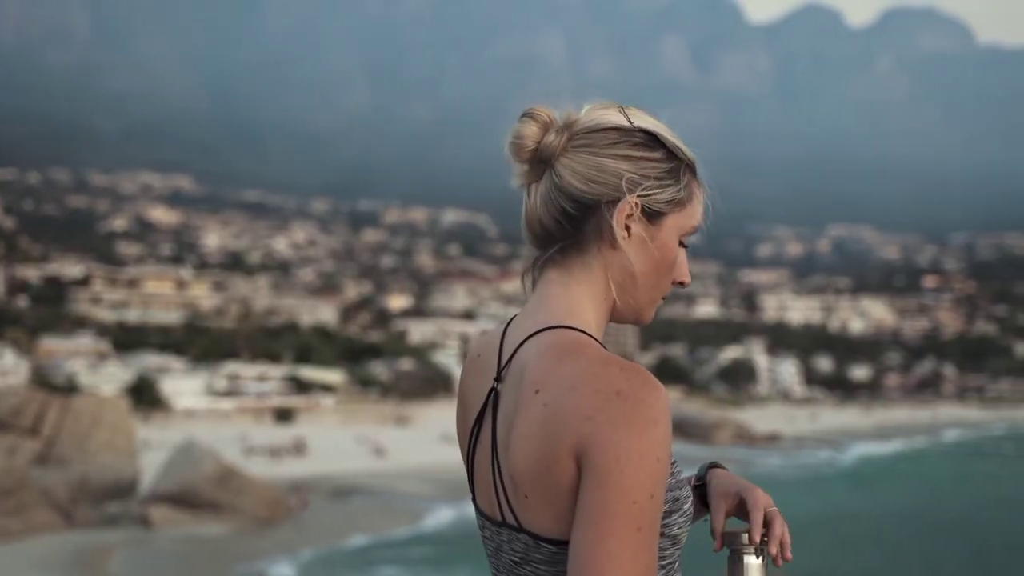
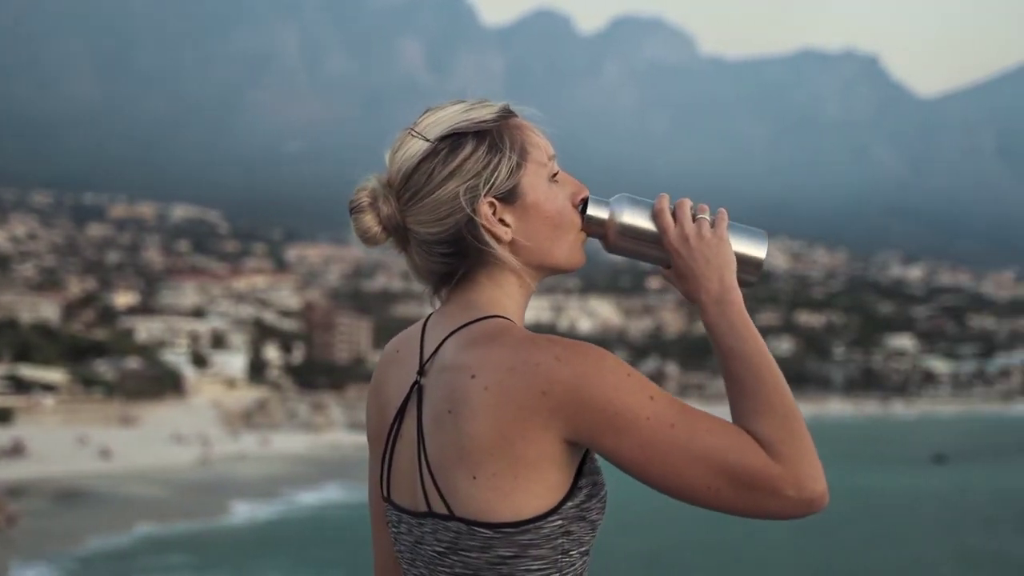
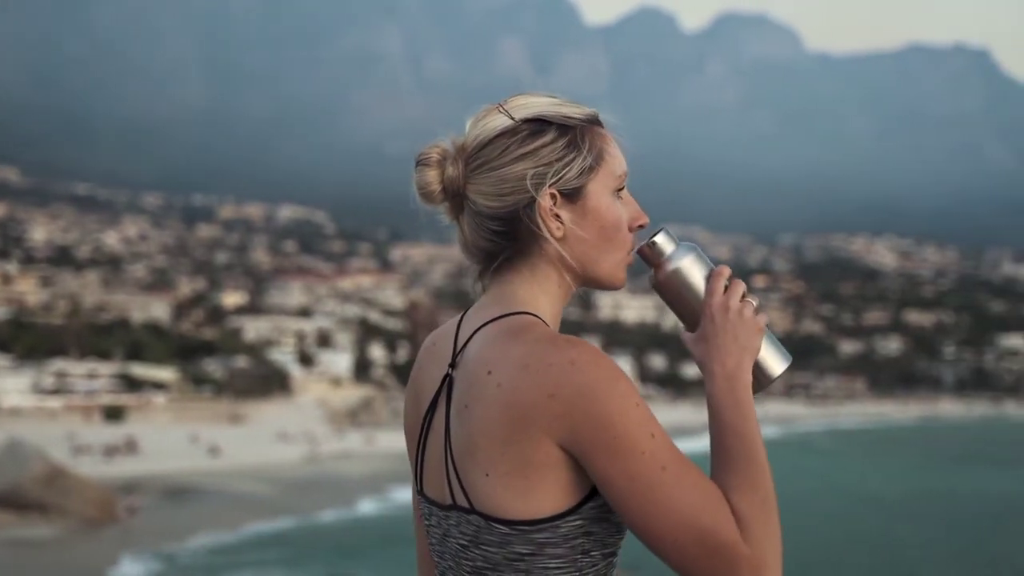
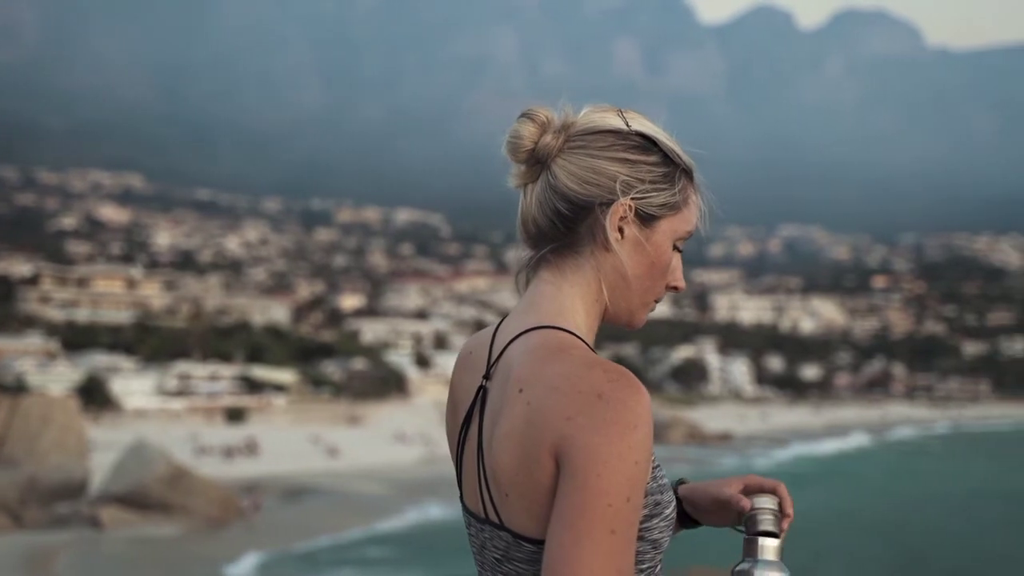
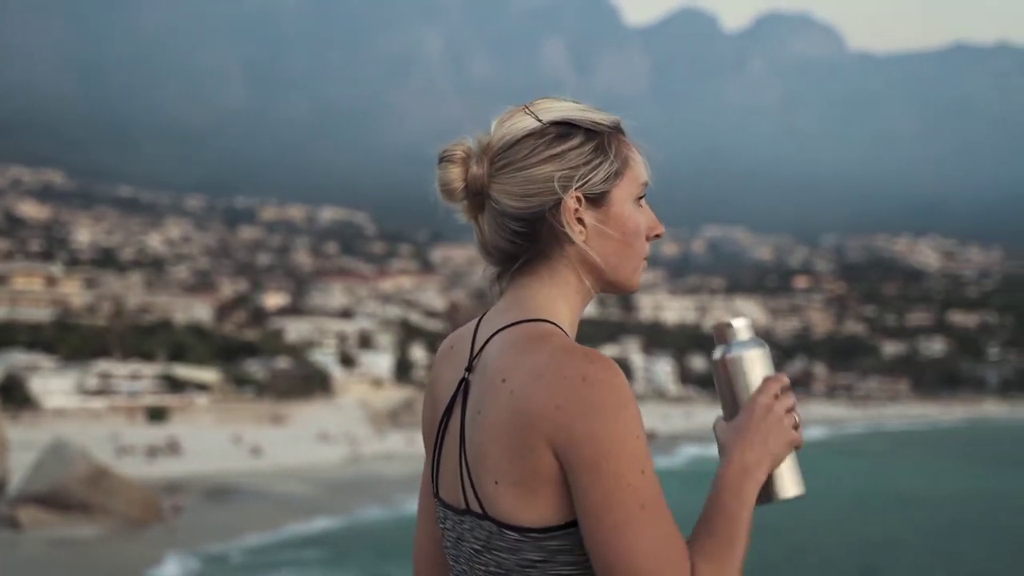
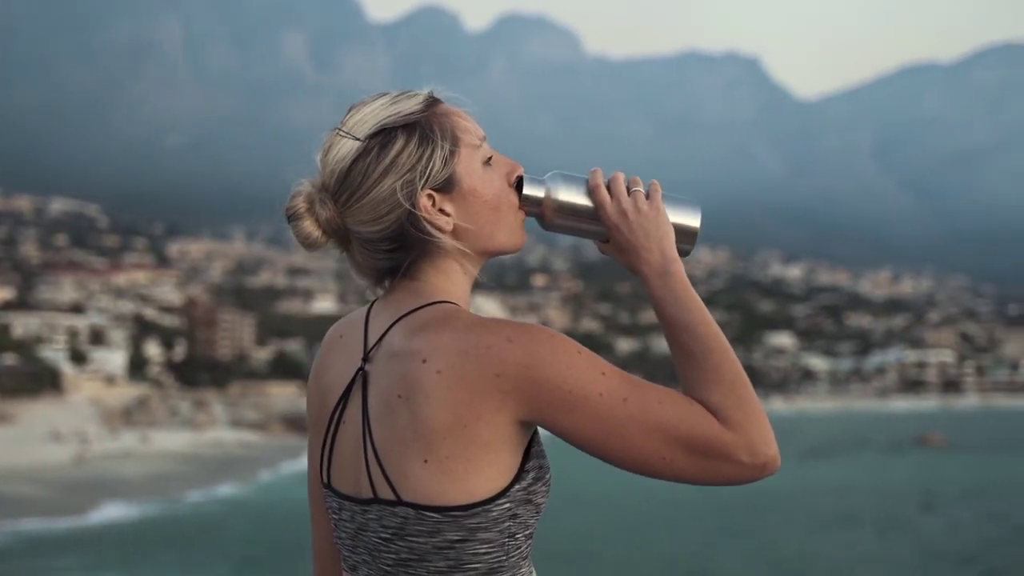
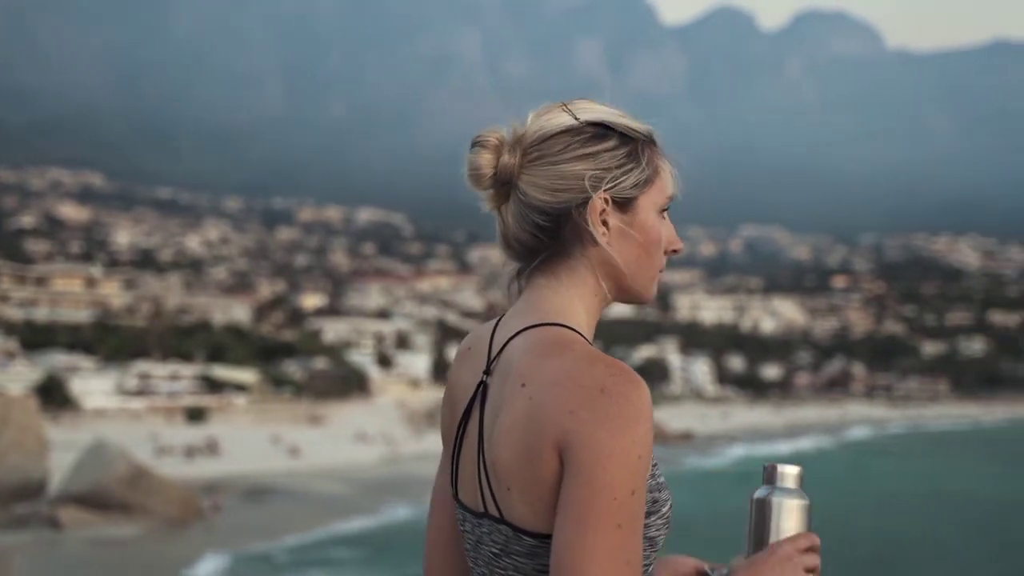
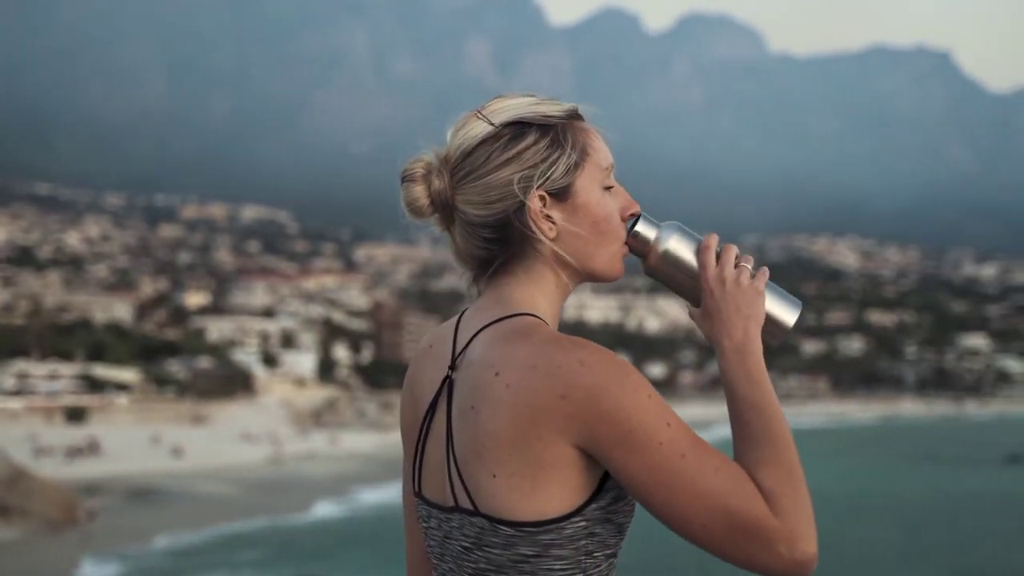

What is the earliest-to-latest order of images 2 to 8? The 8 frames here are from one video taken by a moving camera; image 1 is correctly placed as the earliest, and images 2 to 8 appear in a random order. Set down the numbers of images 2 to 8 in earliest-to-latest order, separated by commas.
4, 7, 5, 3, 8, 2, 6
